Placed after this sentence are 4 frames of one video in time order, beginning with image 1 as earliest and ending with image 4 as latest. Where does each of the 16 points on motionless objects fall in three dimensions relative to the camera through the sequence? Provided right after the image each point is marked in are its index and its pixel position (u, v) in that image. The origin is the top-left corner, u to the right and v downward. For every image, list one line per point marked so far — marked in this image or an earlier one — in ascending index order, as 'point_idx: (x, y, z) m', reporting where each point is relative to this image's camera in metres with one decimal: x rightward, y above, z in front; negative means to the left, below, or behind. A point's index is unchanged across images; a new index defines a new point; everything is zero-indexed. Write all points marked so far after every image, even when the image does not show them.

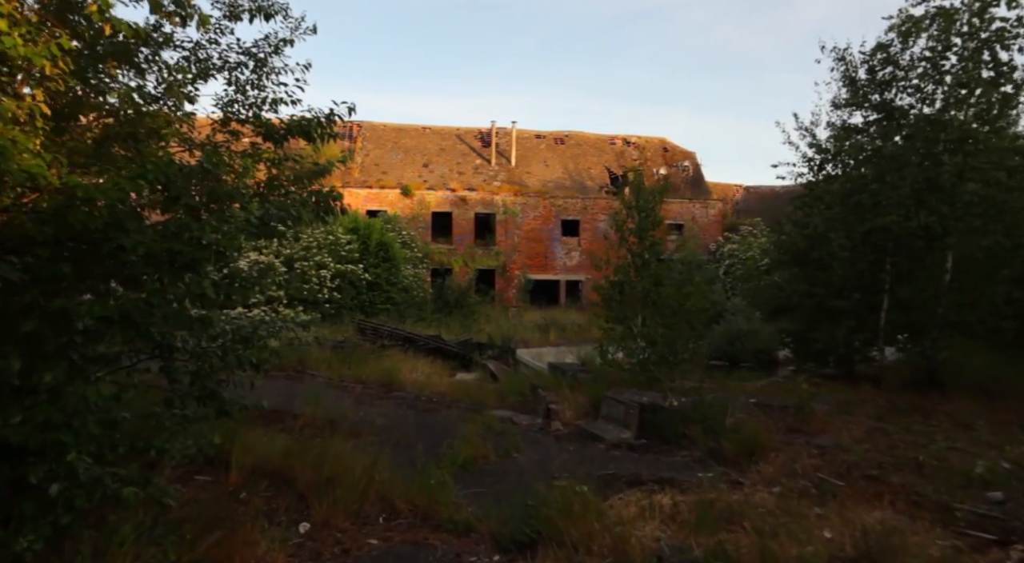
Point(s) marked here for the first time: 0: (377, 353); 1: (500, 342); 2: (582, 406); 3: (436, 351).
0: (-3.1, -1.6, +15.2) m
1: (-0.3, -1.6, +17.7) m
2: (+1.0, -1.7, +9.1) m
3: (-1.9, -1.8, +16.7) m
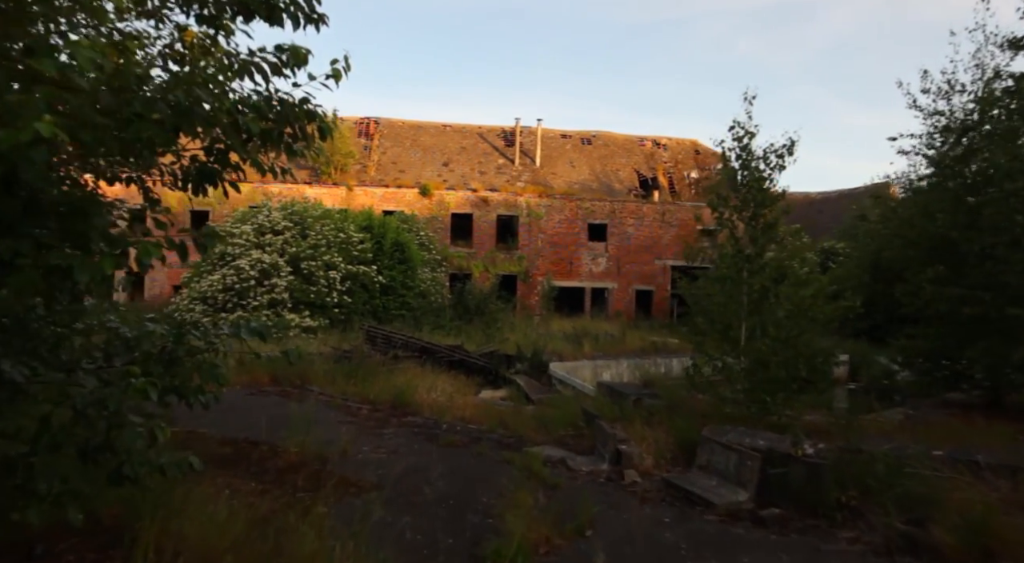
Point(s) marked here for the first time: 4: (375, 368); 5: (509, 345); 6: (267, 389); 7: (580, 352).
0: (-2.4, -1.6, +12.9) m
1: (+0.4, -1.7, +15.3) m
2: (+1.5, -1.7, +6.6) m
3: (-1.2, -1.8, +14.3) m
4: (-2.6, -1.6, +12.6) m
5: (-0.1, -1.8, +18.6) m
6: (-4.5, -2.0, +12.1) m
7: (+1.8, -1.9, +17.9) m
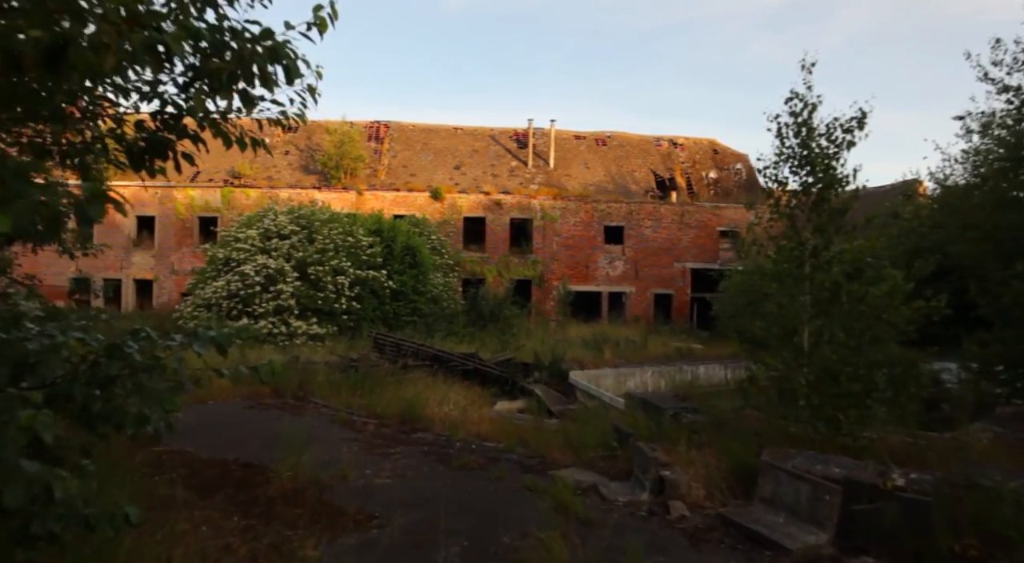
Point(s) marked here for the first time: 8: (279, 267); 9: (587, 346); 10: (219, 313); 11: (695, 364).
0: (-2.0, -1.7, +12.0) m
1: (+0.8, -1.8, +14.3) m
2: (+1.7, -1.6, +5.6) m
3: (-0.8, -1.9, +13.4) m
4: (-2.3, -1.7, +11.7) m
5: (+0.4, -1.9, +17.7) m
6: (-4.2, -2.1, +11.3) m
7: (+2.3, -2.0, +16.9) m
8: (-6.9, +0.4, +19.5) m
9: (+2.2, -1.9, +19.0) m
10: (-8.7, -0.9, +19.6) m
11: (+4.8, -2.2, +17.4) m
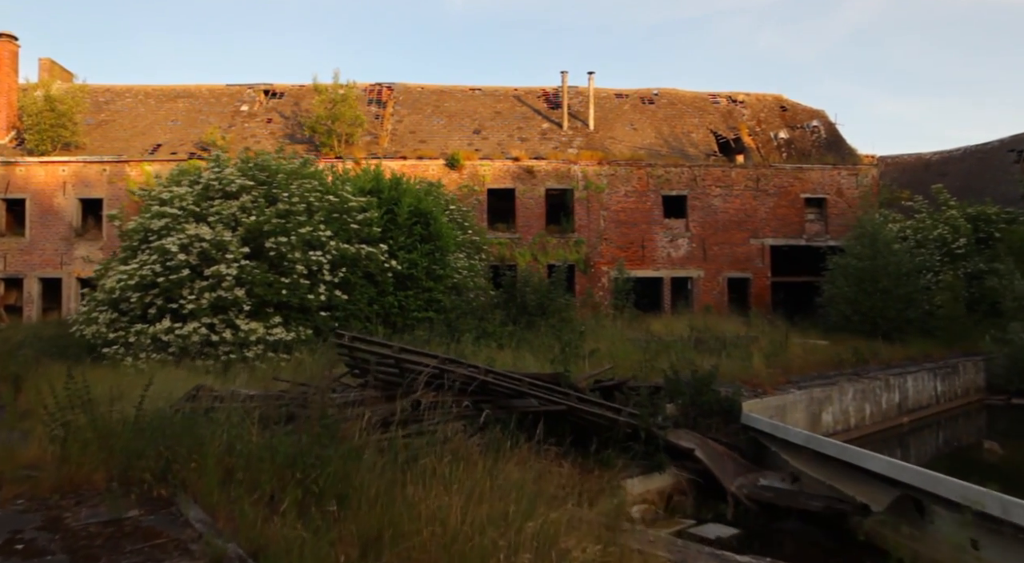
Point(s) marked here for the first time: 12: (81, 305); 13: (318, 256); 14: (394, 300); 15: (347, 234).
0: (-0.8, -1.2, +5.0) m
1: (+2.1, -1.2, +7.3) m
2: (+2.8, -1.0, -1.4) m
3: (+0.4, -1.3, +6.5) m
4: (-1.1, -1.2, +4.8) m
5: (+1.7, -1.3, +10.7) m
6: (-3.0, -1.6, +4.4) m
7: (+3.6, -1.3, +9.9) m
8: (-5.6, +0.8, +12.7) m
9: (+3.5, -1.2, +12.0) m
10: (-7.3, -0.6, +12.8) m
11: (+6.2, -1.5, +10.4) m
12: (-8.8, -0.5, +13.6) m
13: (-3.9, +0.5, +13.4) m
14: (-2.7, -0.4, +15.0) m
15: (-3.6, +1.0, +14.6) m
